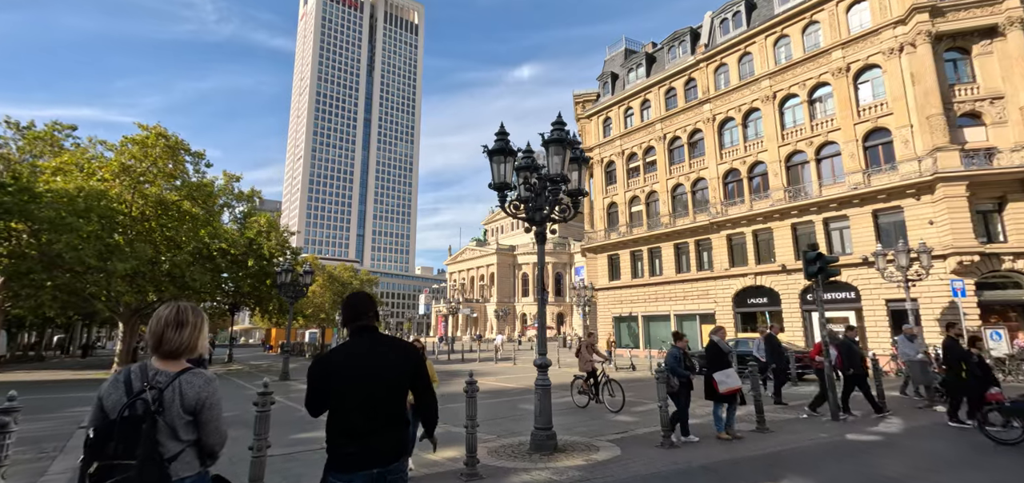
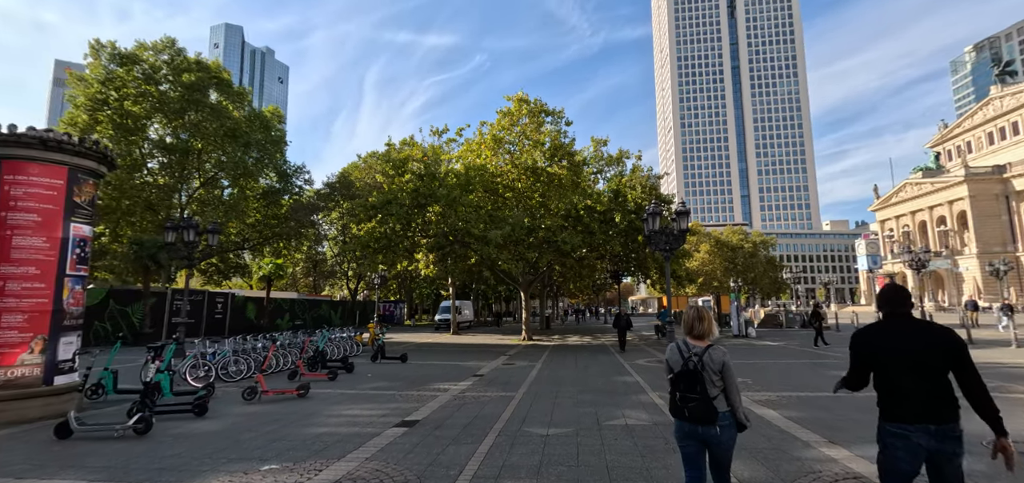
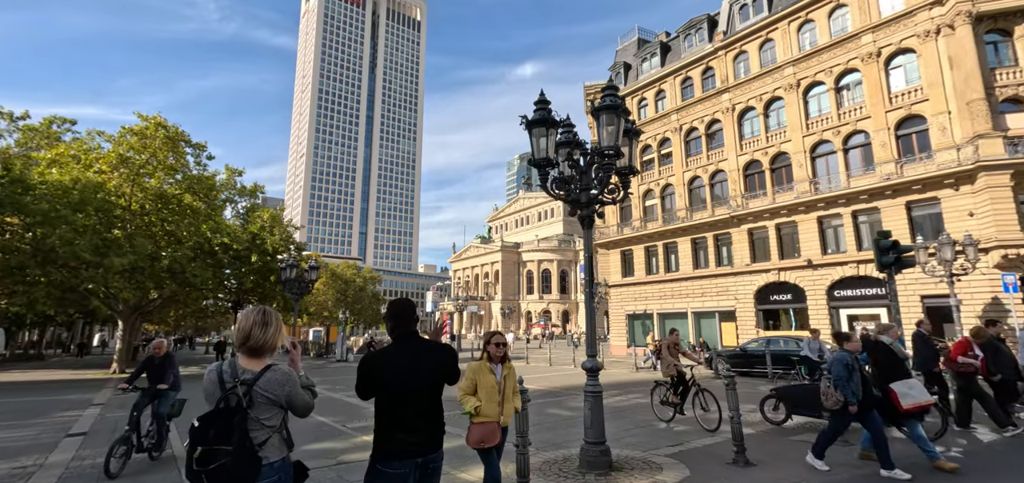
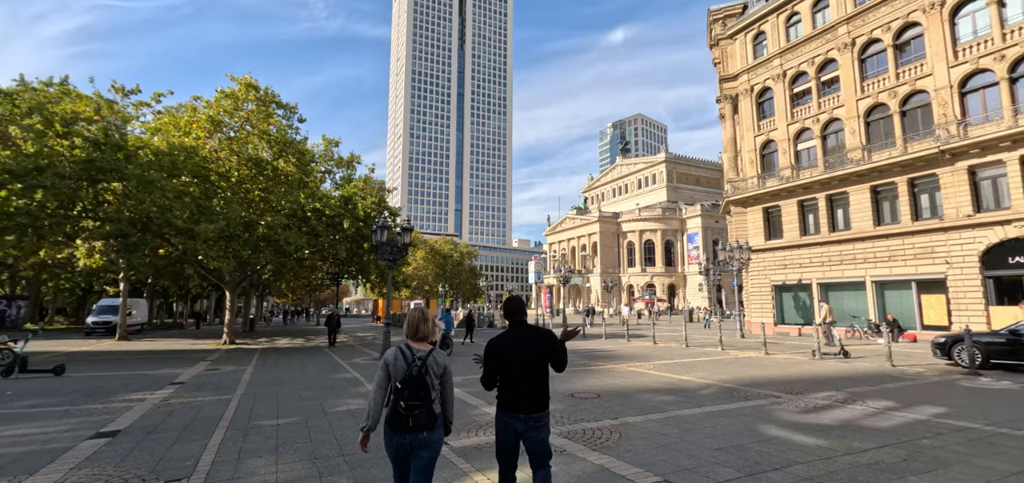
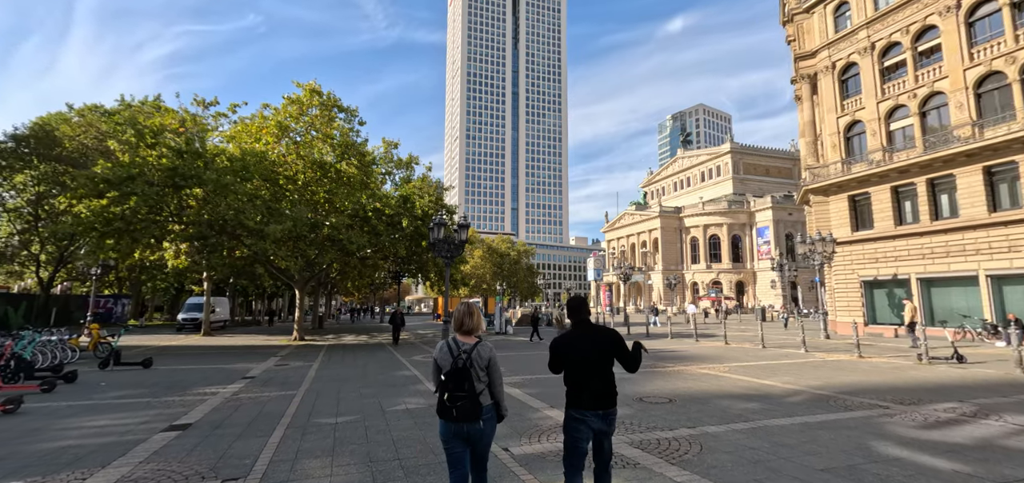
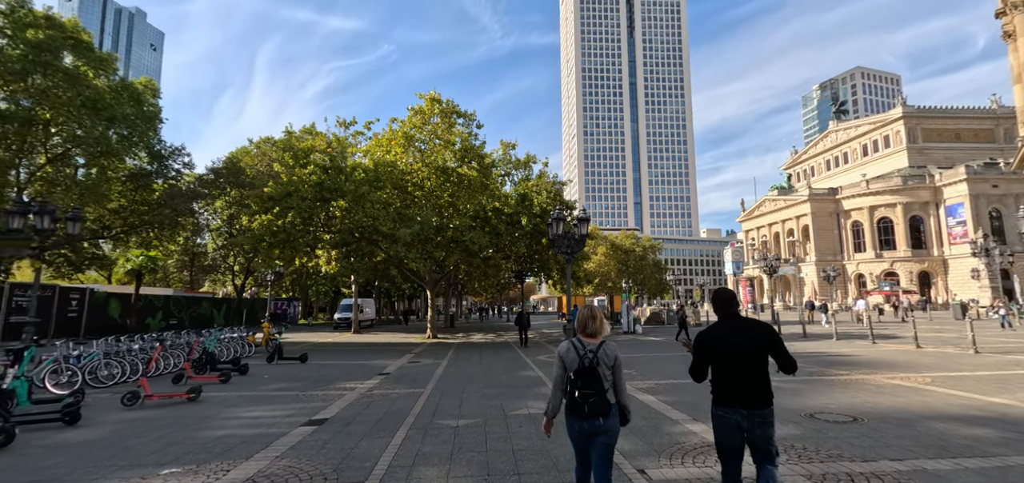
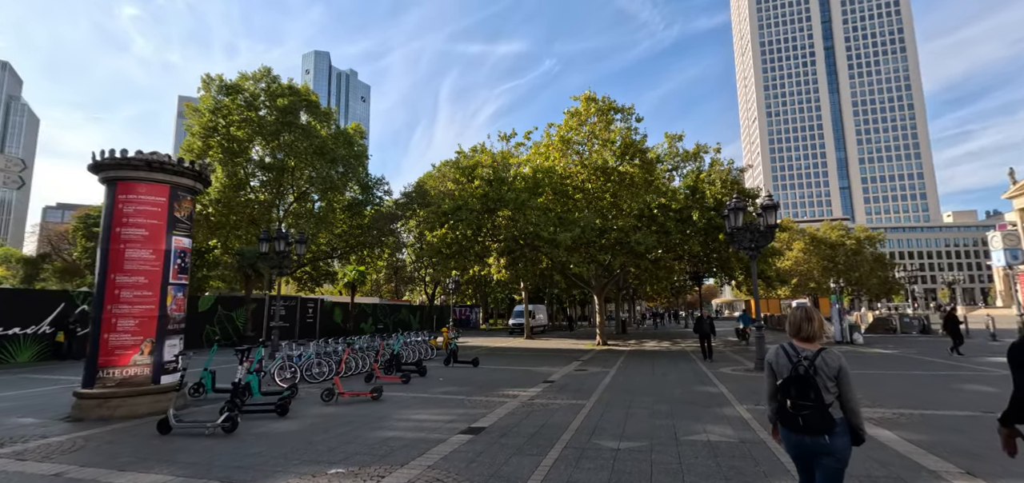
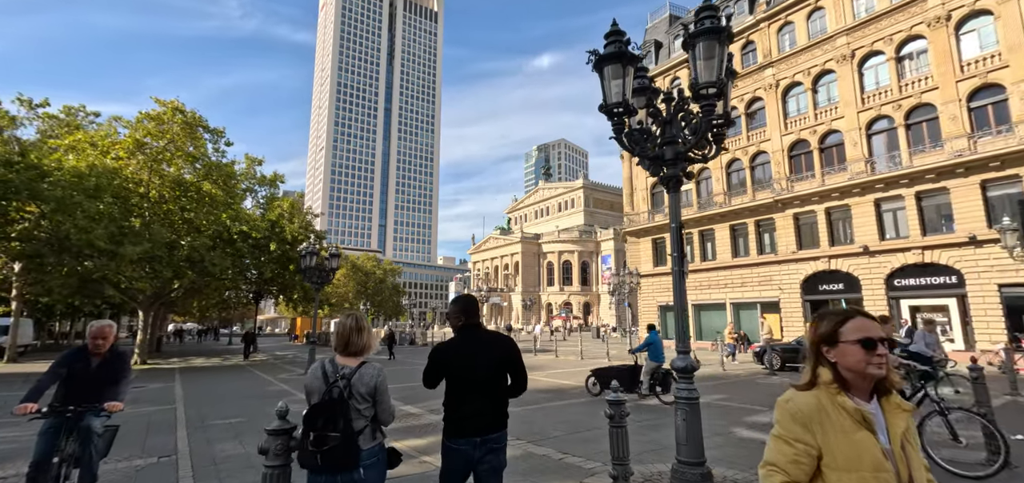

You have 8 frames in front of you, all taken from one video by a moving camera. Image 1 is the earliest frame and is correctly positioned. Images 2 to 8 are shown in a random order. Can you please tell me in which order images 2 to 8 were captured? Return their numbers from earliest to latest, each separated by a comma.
3, 8, 4, 5, 6, 2, 7
